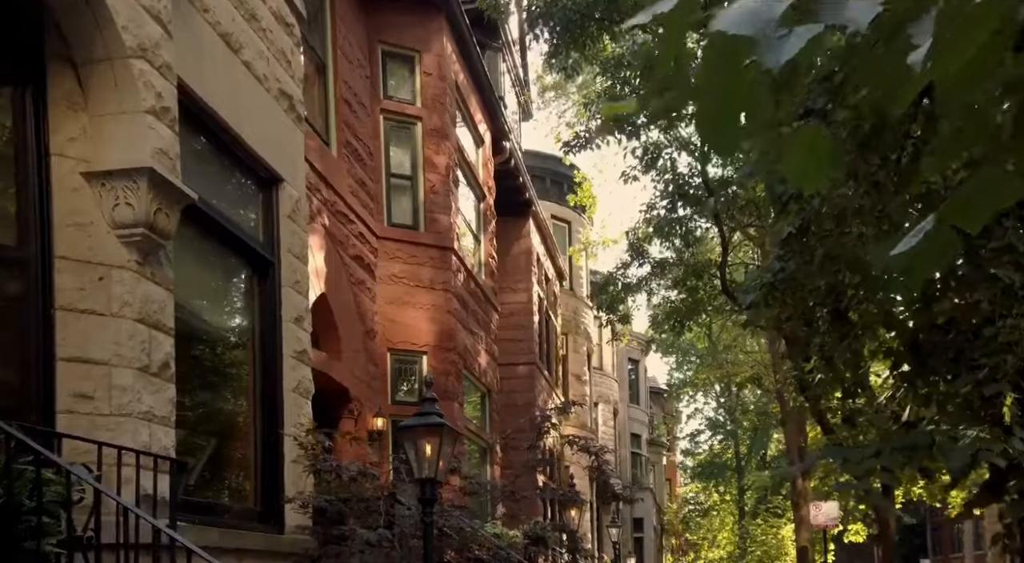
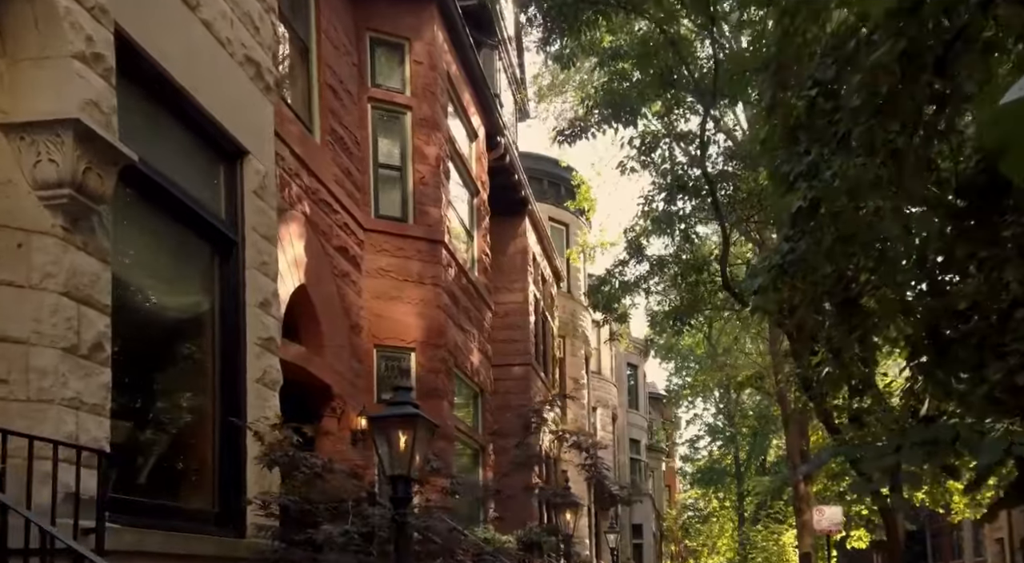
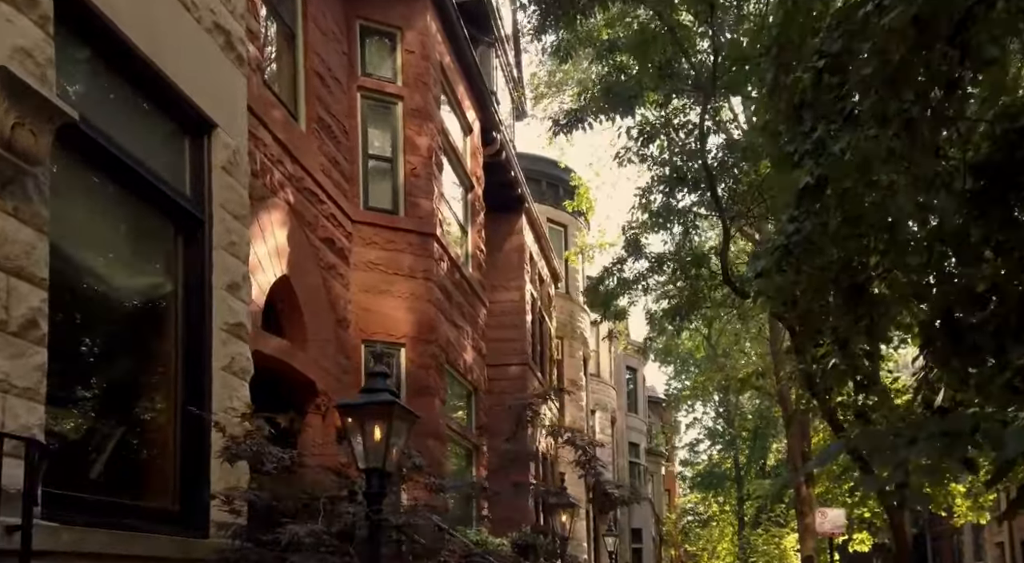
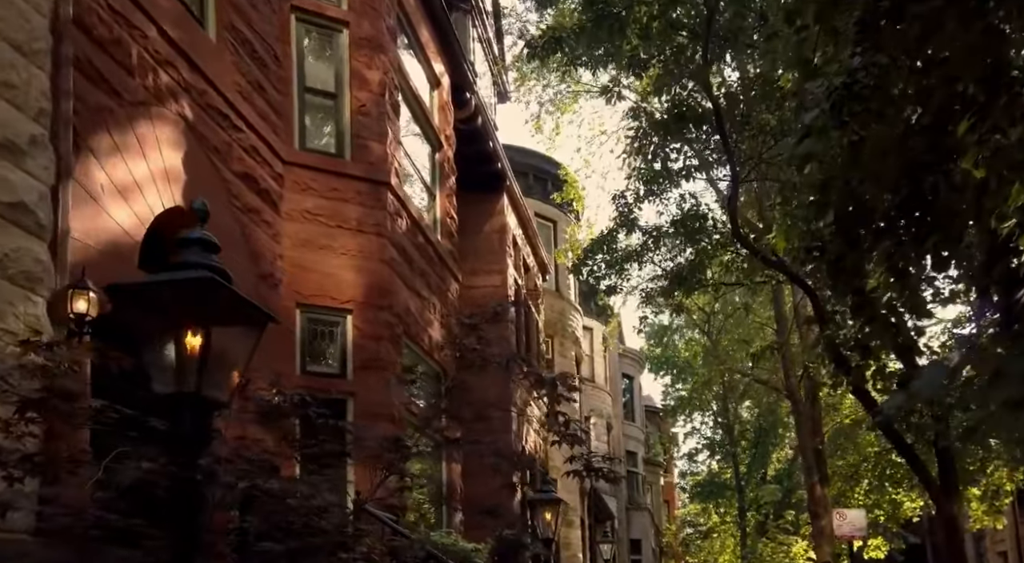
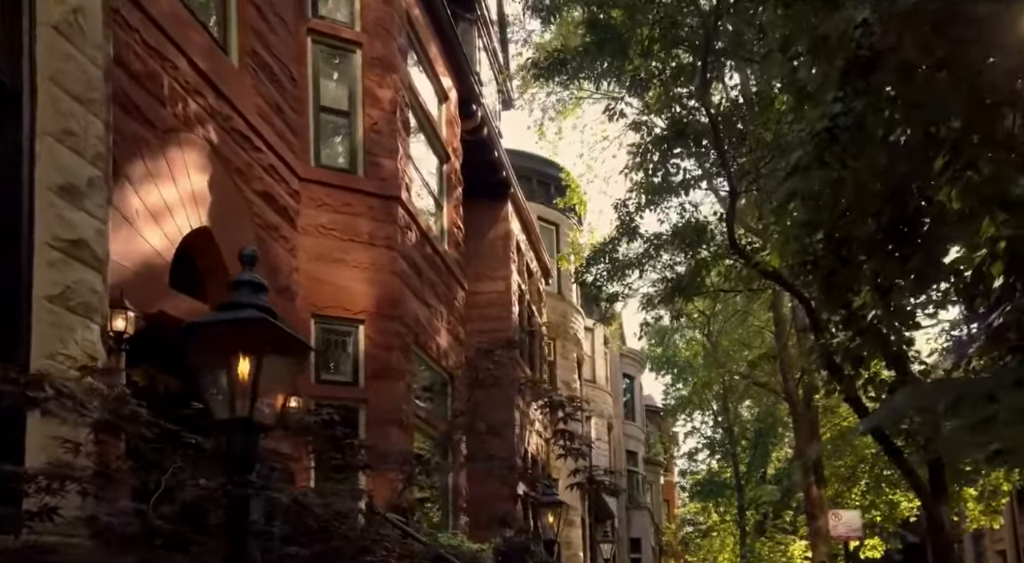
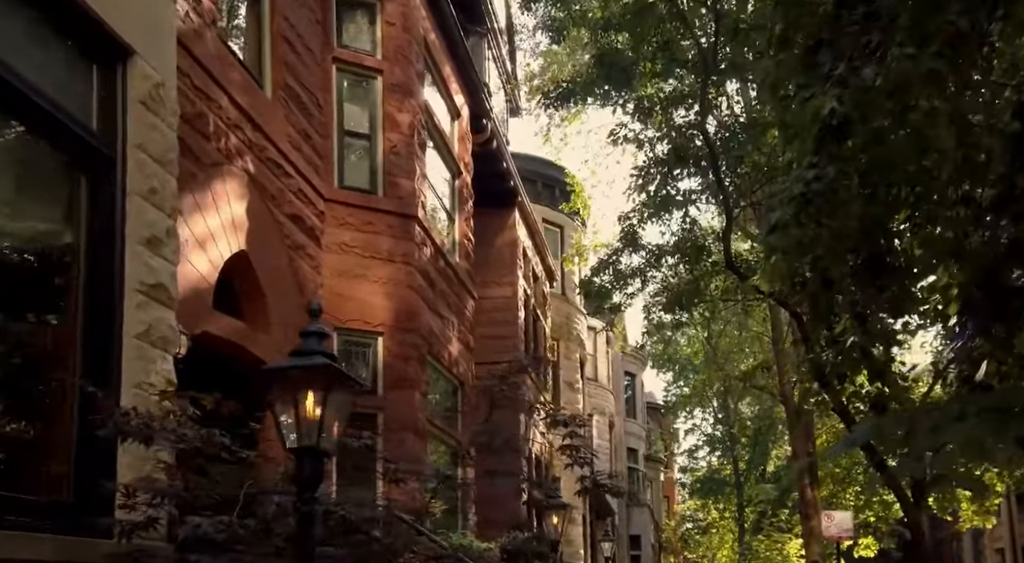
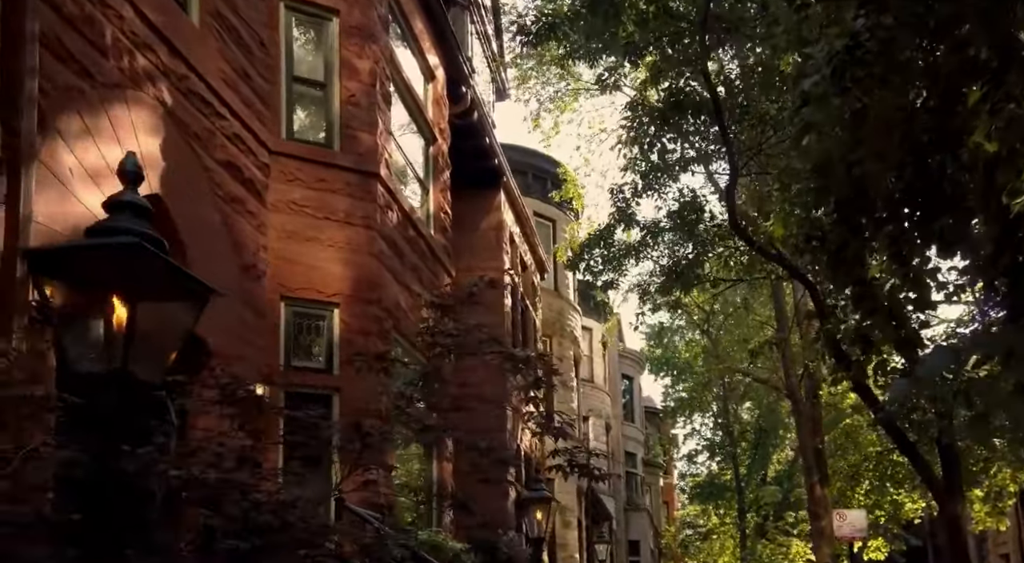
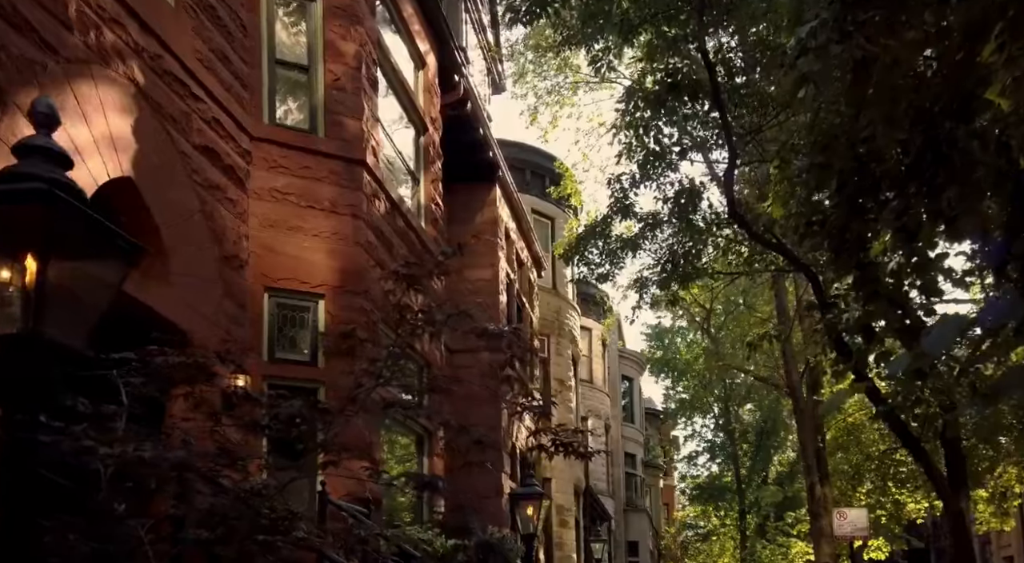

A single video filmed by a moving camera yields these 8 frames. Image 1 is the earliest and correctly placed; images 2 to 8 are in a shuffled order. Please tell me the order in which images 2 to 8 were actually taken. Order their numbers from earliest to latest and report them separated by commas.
2, 3, 6, 5, 4, 7, 8
